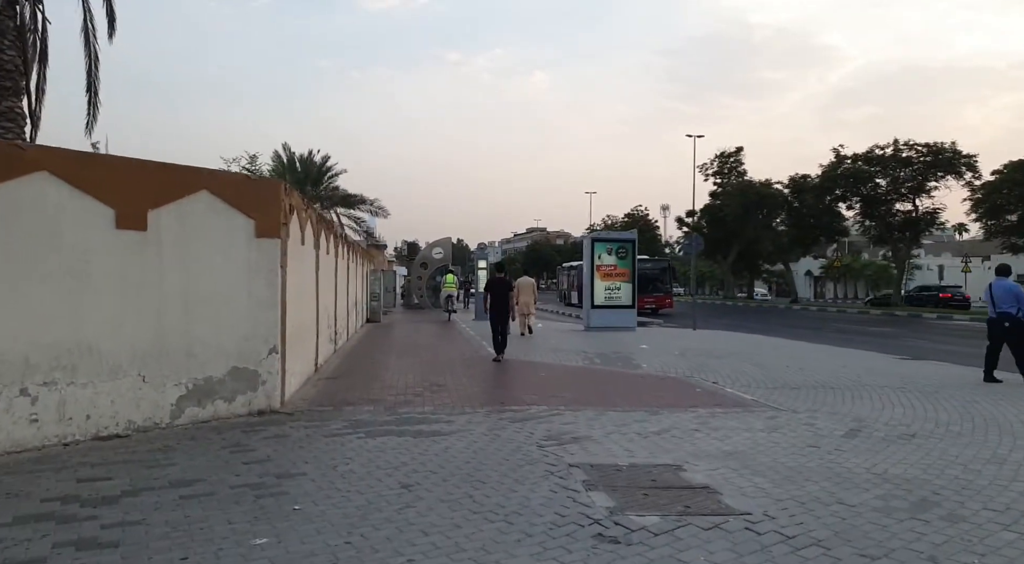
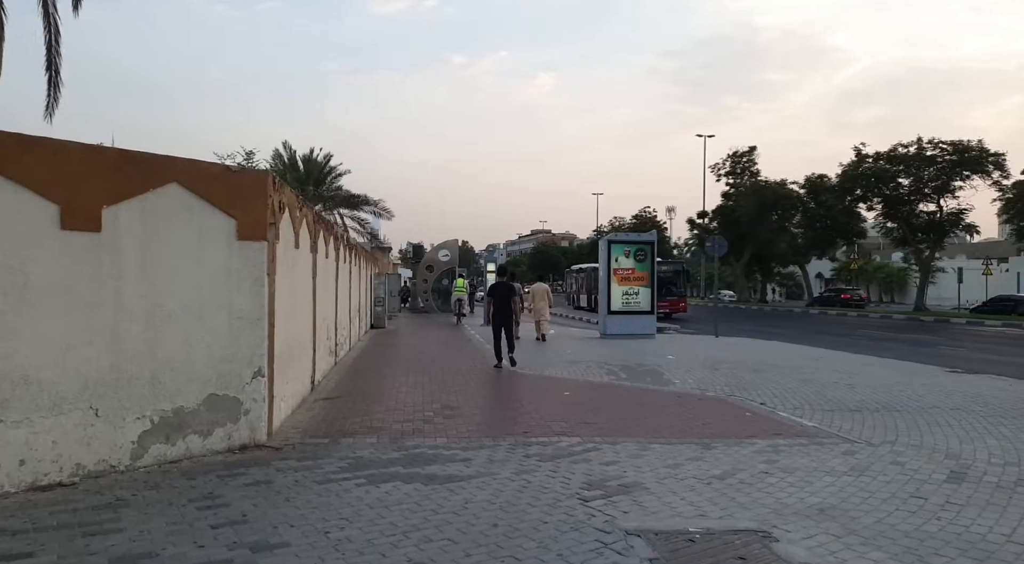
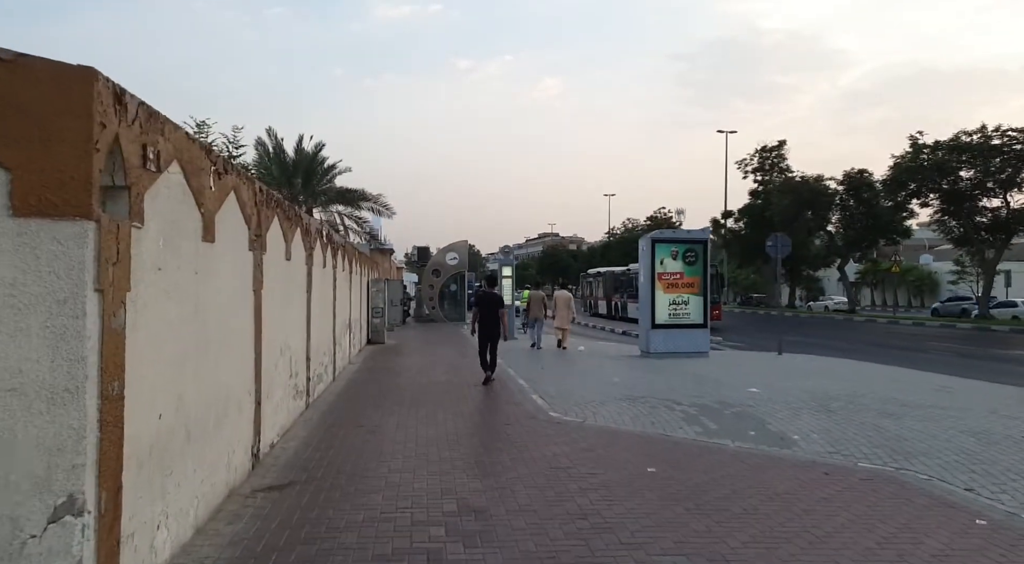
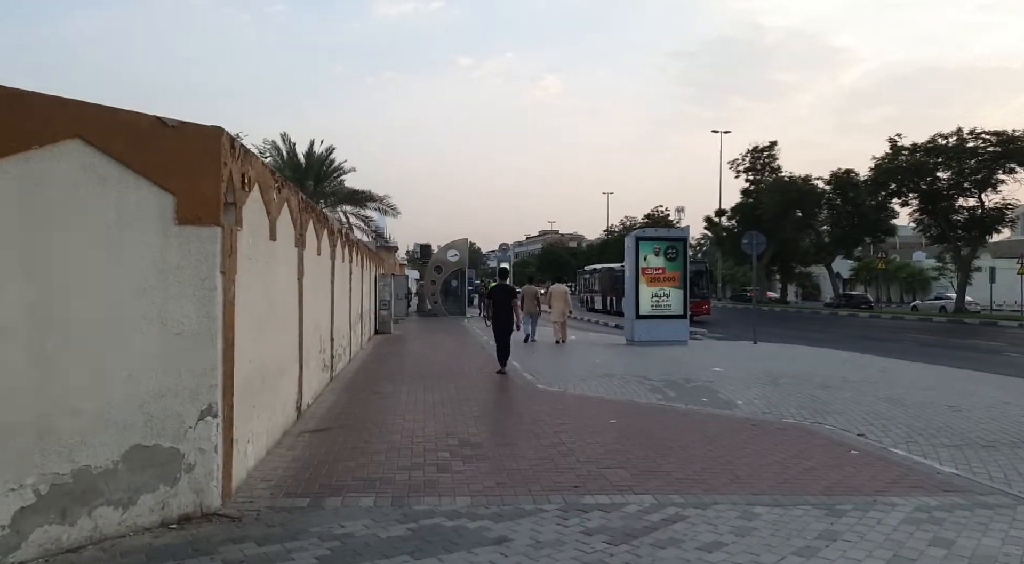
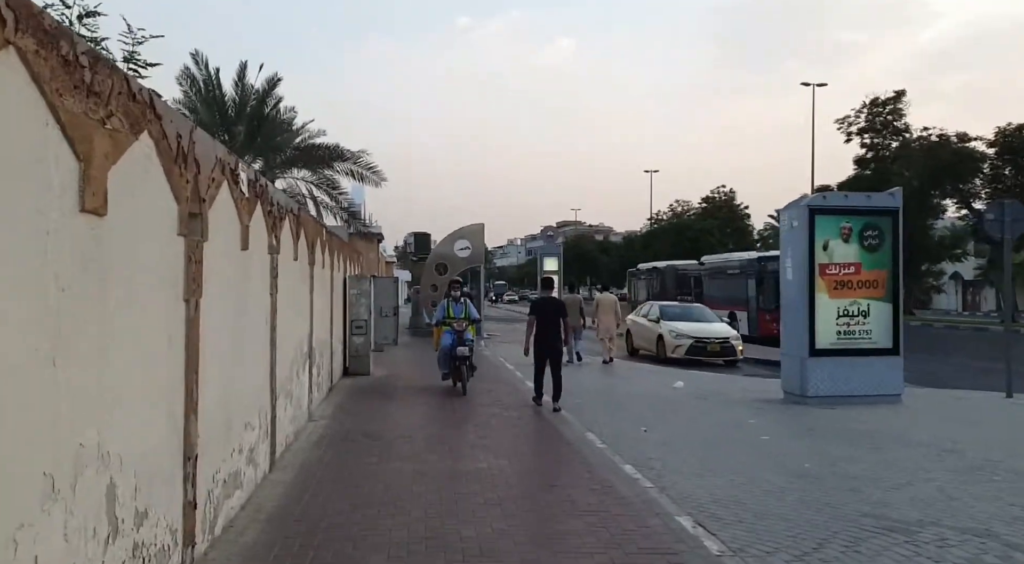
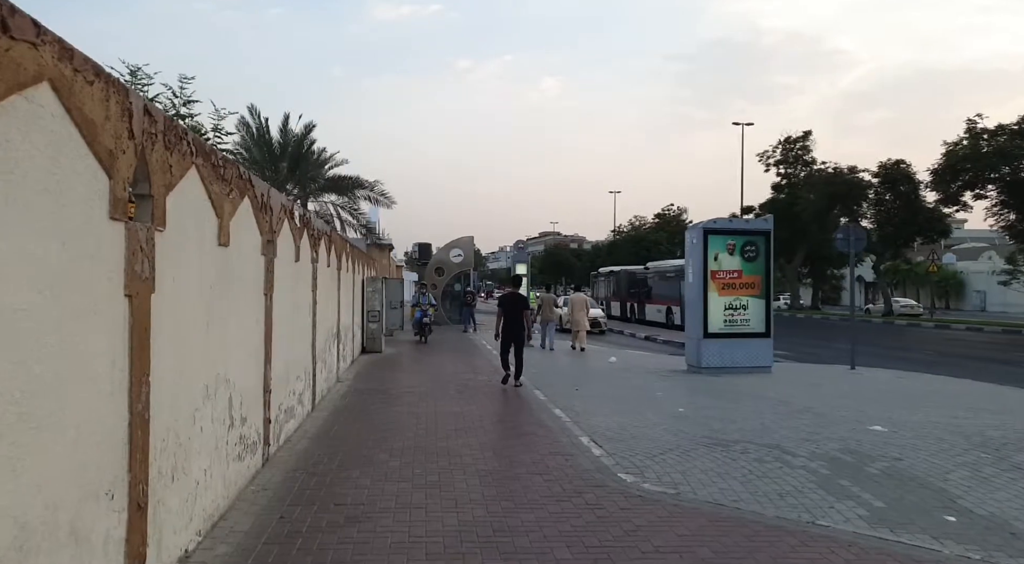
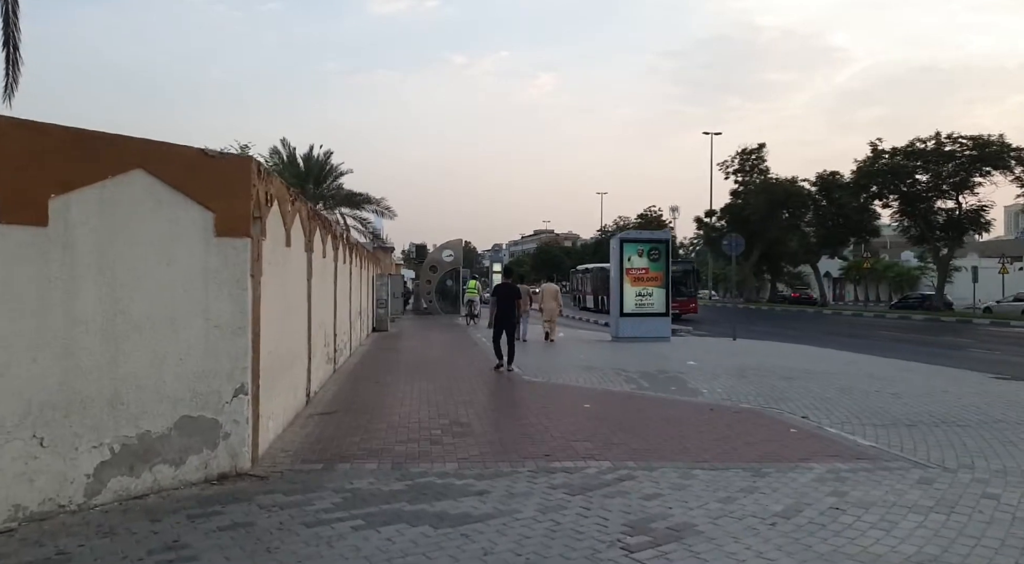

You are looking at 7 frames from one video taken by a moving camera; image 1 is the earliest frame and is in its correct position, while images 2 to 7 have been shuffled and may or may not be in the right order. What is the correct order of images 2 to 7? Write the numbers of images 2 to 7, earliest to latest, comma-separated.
2, 7, 4, 3, 6, 5
